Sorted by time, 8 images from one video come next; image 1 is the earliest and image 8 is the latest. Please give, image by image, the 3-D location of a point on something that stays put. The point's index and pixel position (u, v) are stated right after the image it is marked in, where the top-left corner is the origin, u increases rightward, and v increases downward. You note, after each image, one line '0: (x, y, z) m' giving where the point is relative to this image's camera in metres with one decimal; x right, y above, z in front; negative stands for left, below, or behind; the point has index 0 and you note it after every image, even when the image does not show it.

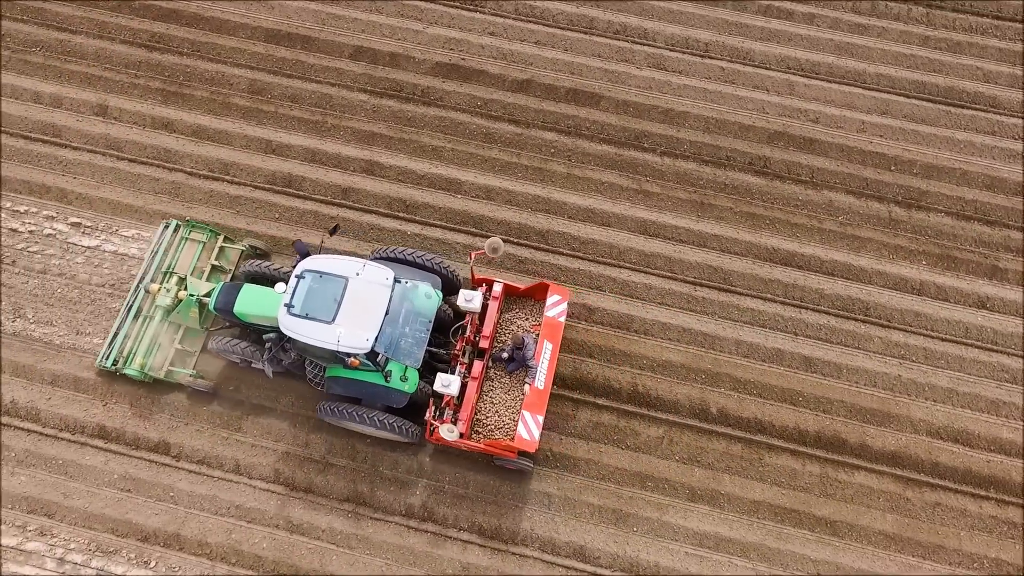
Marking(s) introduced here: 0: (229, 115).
0: (-3.6, +2.2, +8.0) m
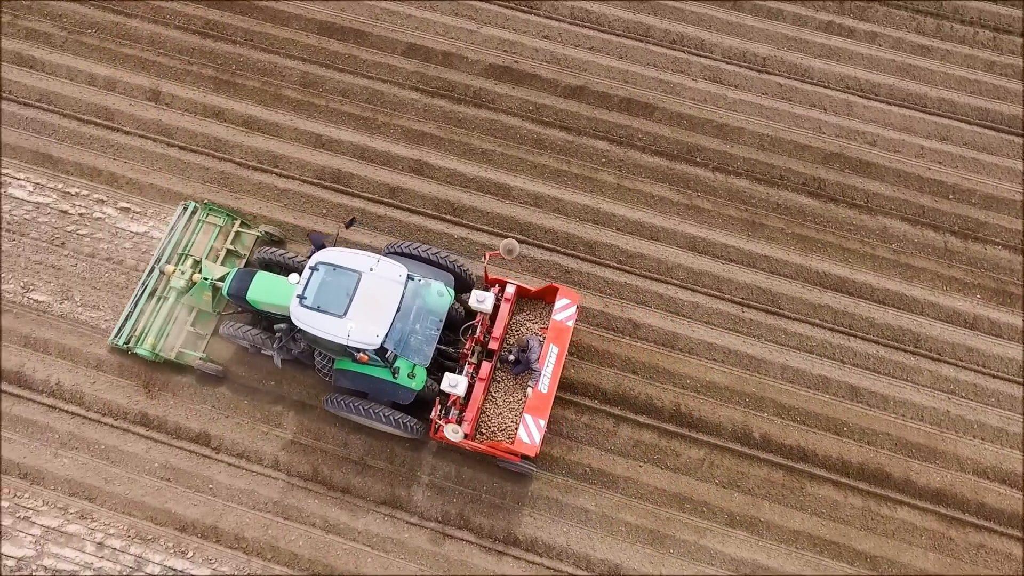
0: (-3.0, +2.3, +7.9) m
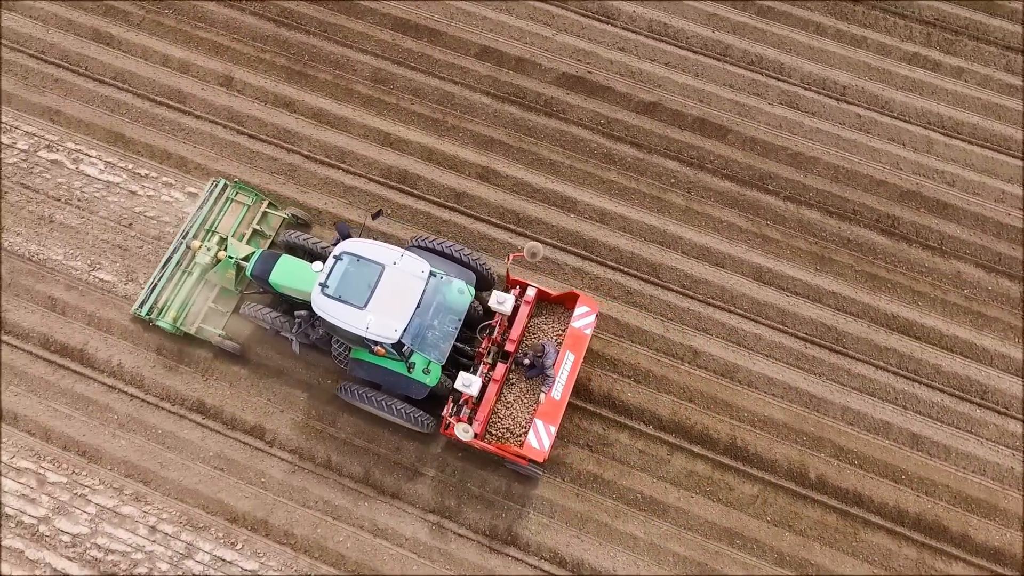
0: (-2.0, +2.4, +7.9) m
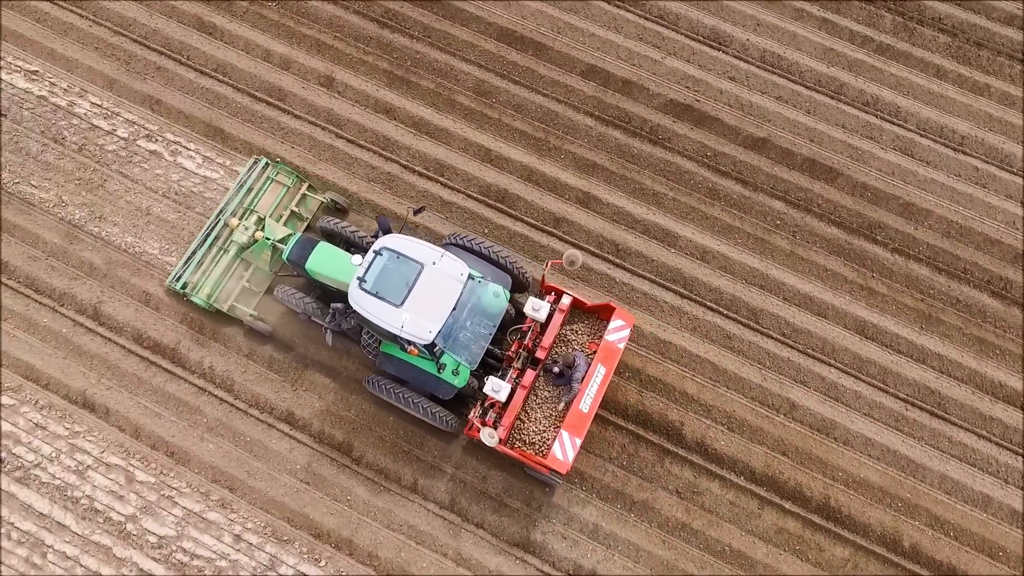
0: (-0.7, +2.2, +7.7) m
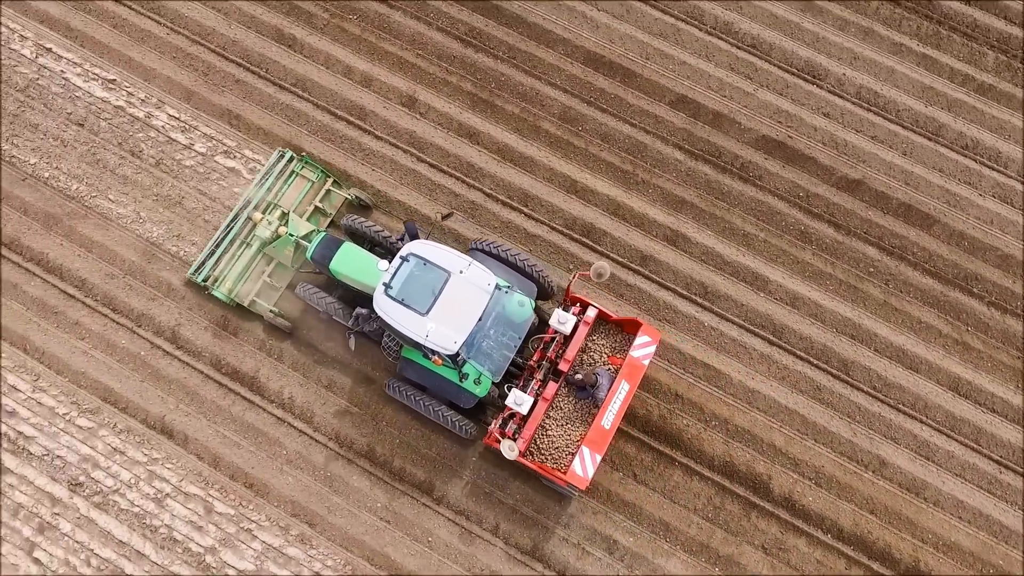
0: (+0.3, +1.8, +7.5) m
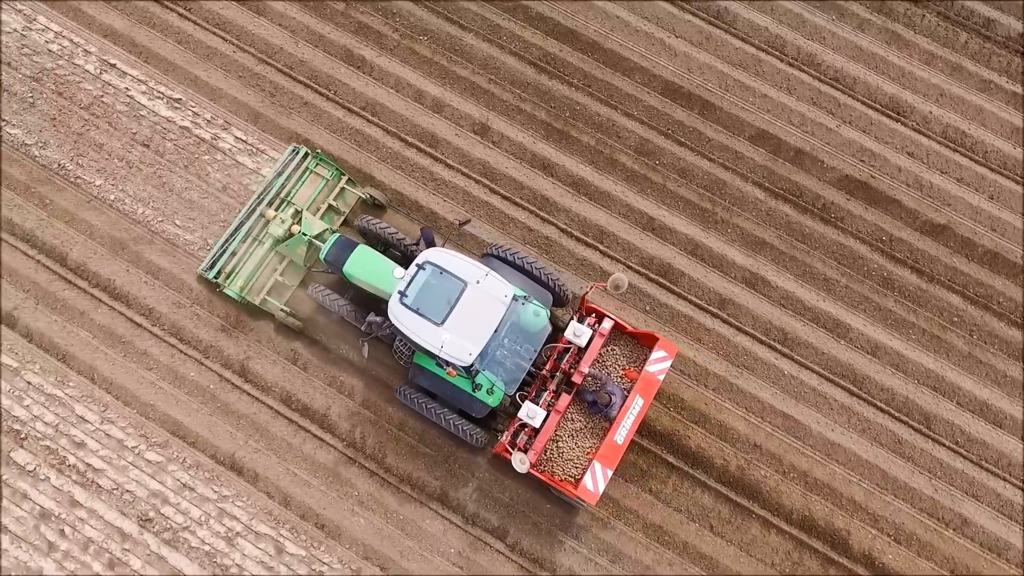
0: (+1.2, +1.3, +7.3) m
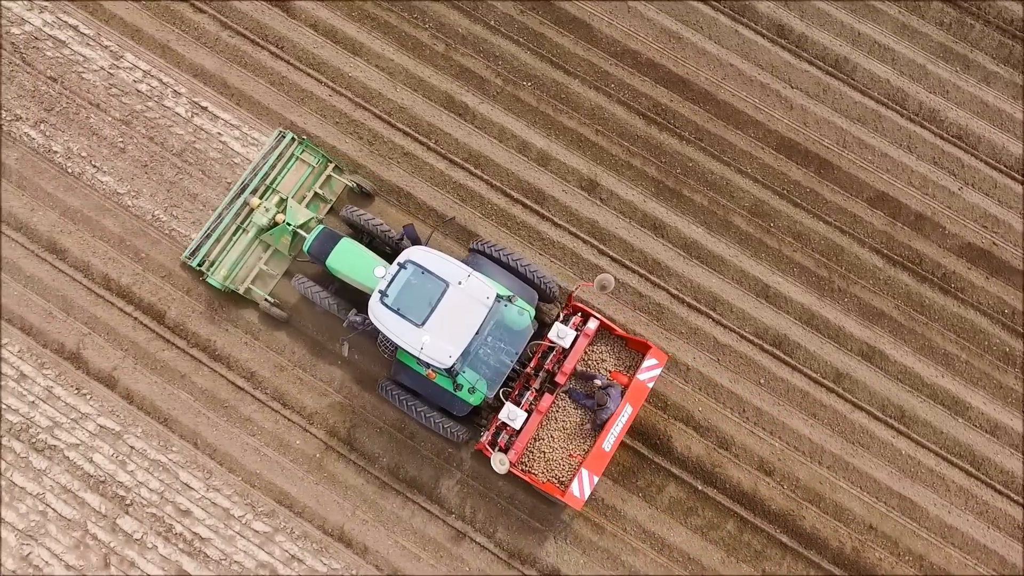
0: (+2.4, +0.6, +7.0) m
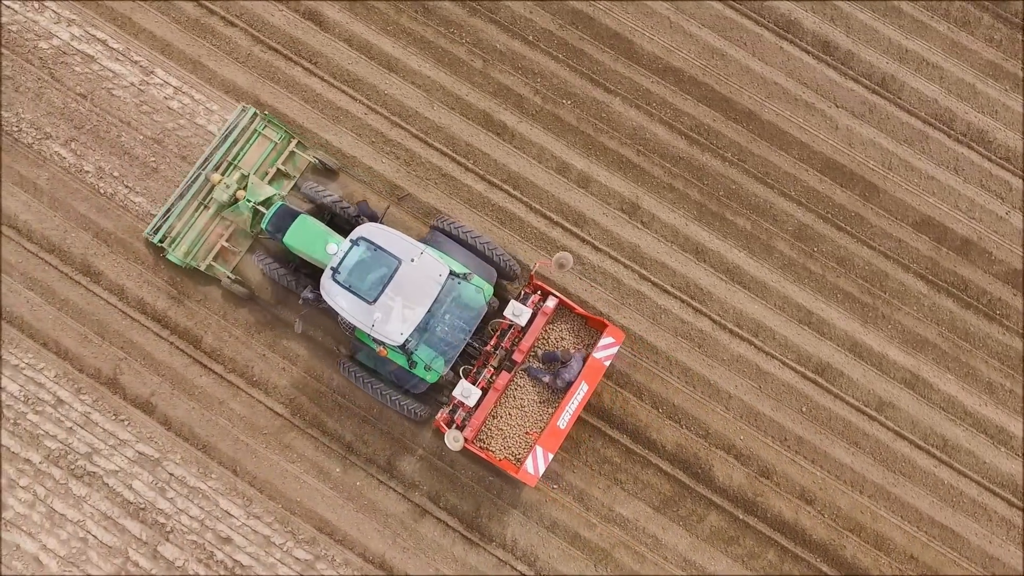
0: (+2.8, +0.3, +6.9) m
